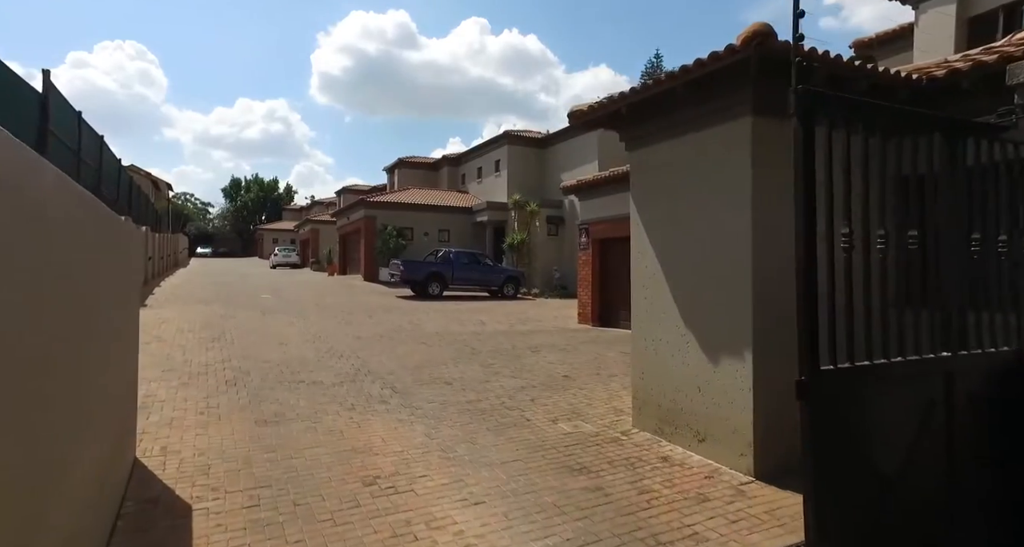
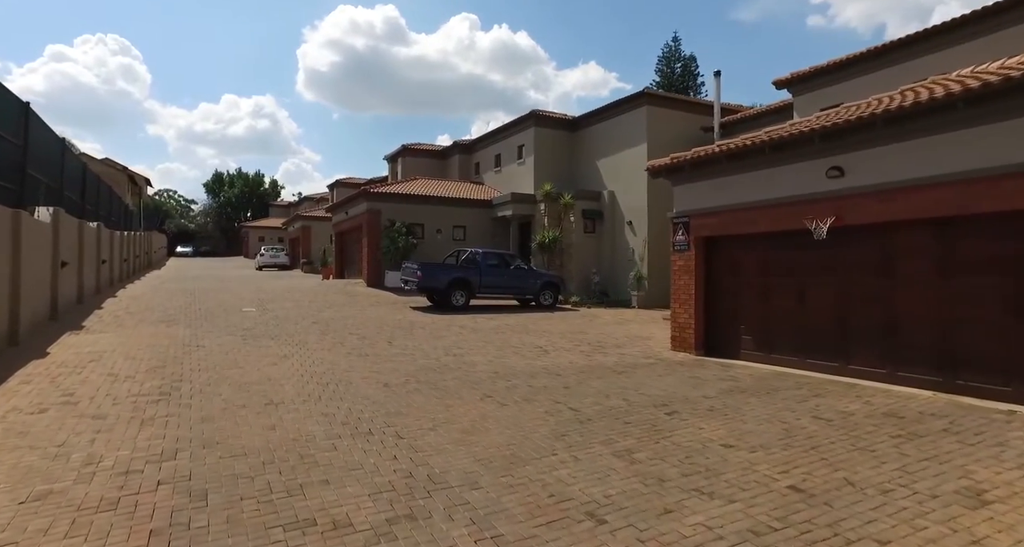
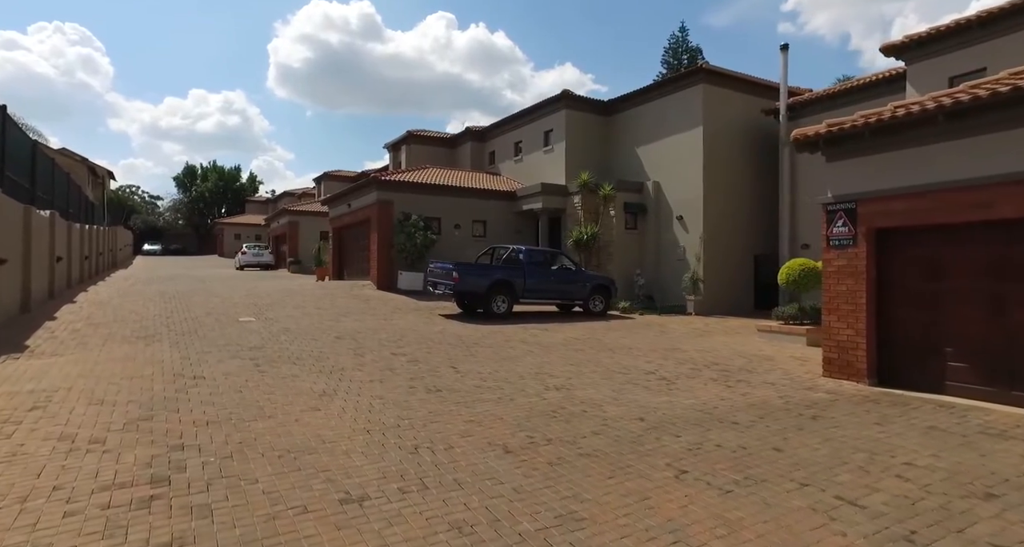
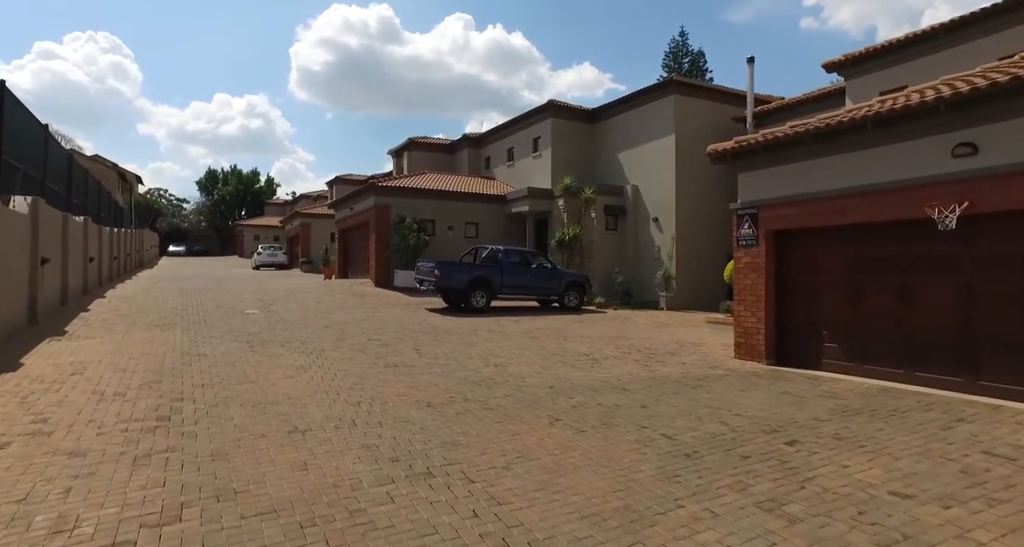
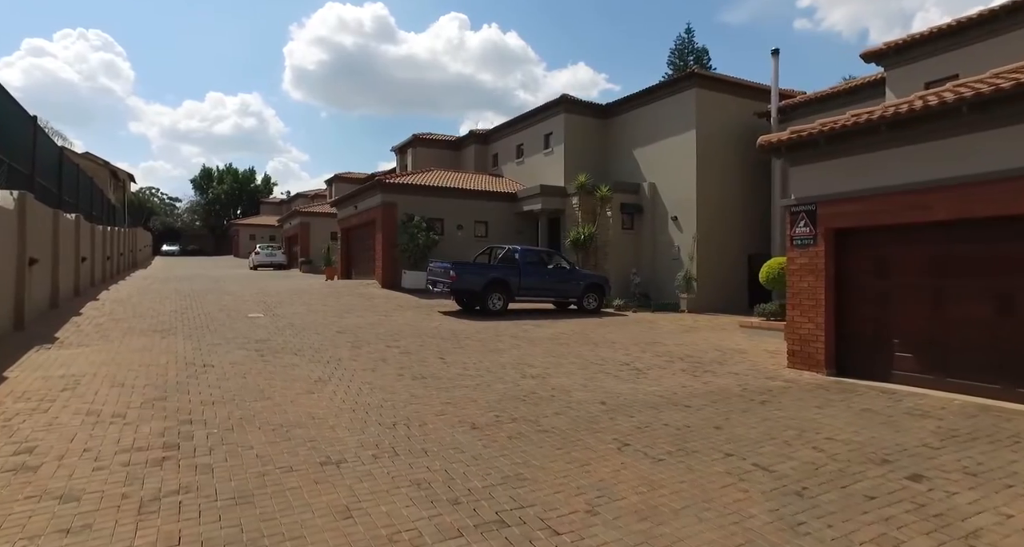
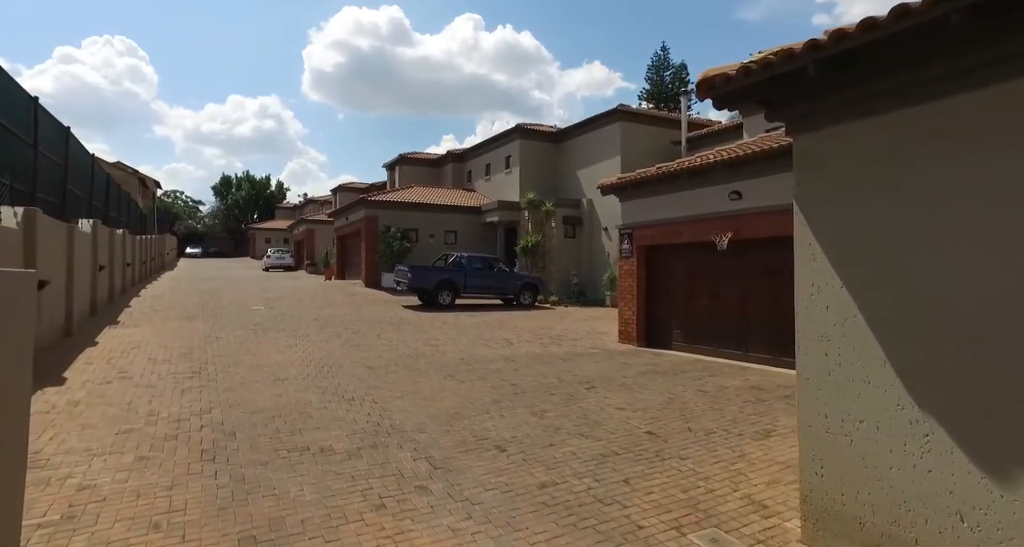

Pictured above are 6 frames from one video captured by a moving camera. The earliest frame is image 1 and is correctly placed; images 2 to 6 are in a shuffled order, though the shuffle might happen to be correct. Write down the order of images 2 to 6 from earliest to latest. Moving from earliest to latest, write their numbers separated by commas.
6, 2, 4, 5, 3
